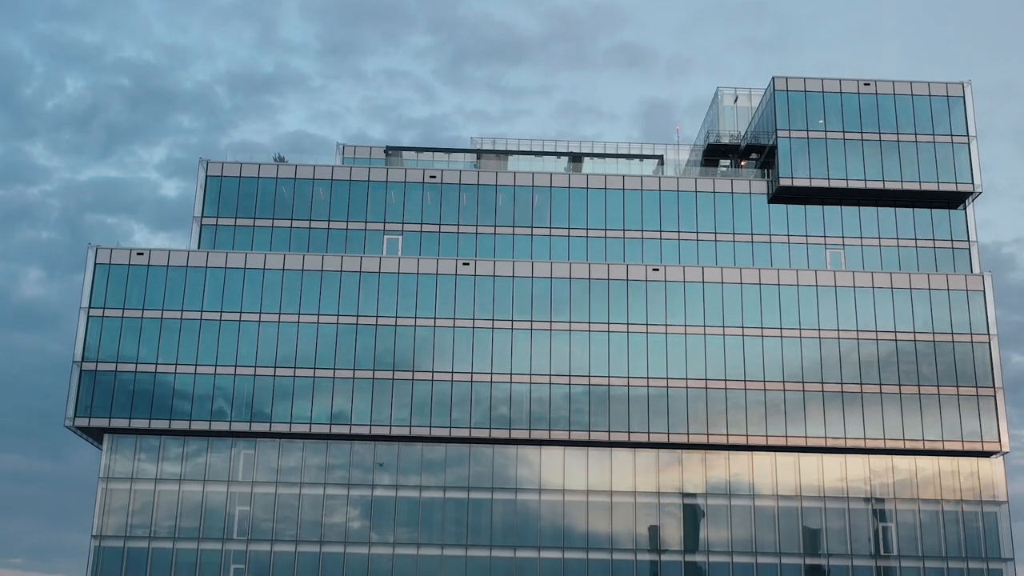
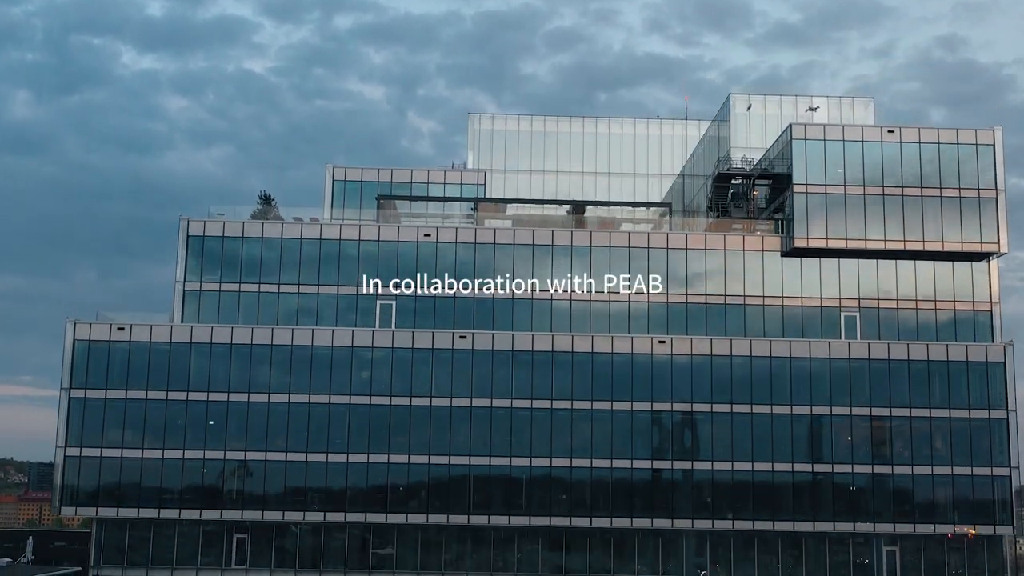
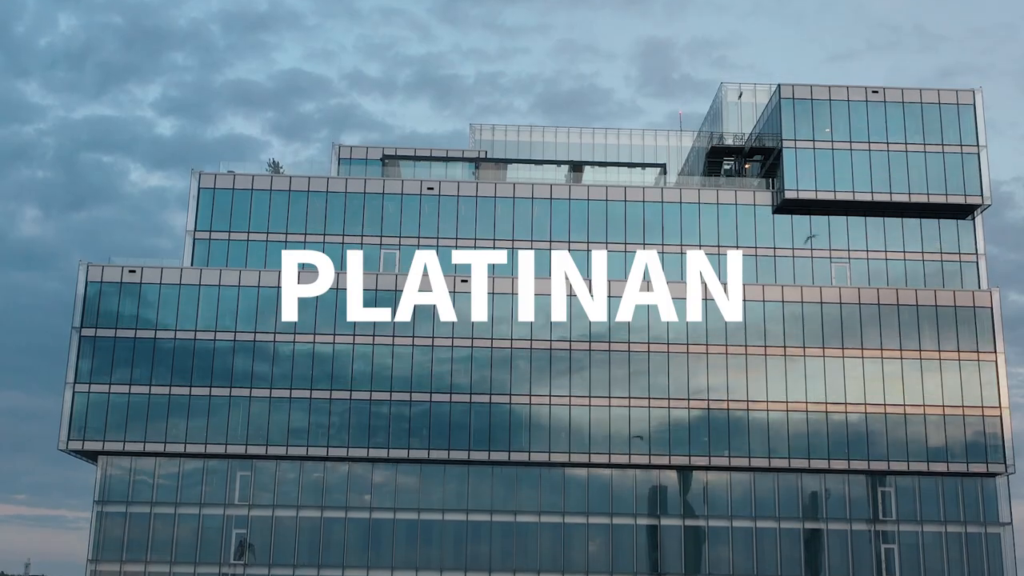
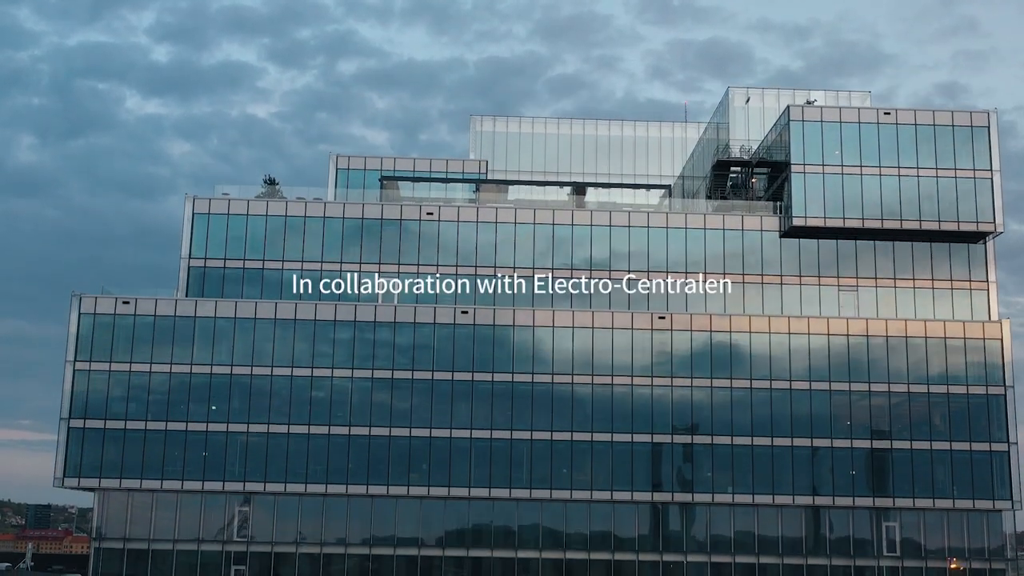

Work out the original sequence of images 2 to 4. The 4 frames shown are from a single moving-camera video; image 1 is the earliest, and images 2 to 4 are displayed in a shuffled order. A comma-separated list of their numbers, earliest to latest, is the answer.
3, 4, 2
